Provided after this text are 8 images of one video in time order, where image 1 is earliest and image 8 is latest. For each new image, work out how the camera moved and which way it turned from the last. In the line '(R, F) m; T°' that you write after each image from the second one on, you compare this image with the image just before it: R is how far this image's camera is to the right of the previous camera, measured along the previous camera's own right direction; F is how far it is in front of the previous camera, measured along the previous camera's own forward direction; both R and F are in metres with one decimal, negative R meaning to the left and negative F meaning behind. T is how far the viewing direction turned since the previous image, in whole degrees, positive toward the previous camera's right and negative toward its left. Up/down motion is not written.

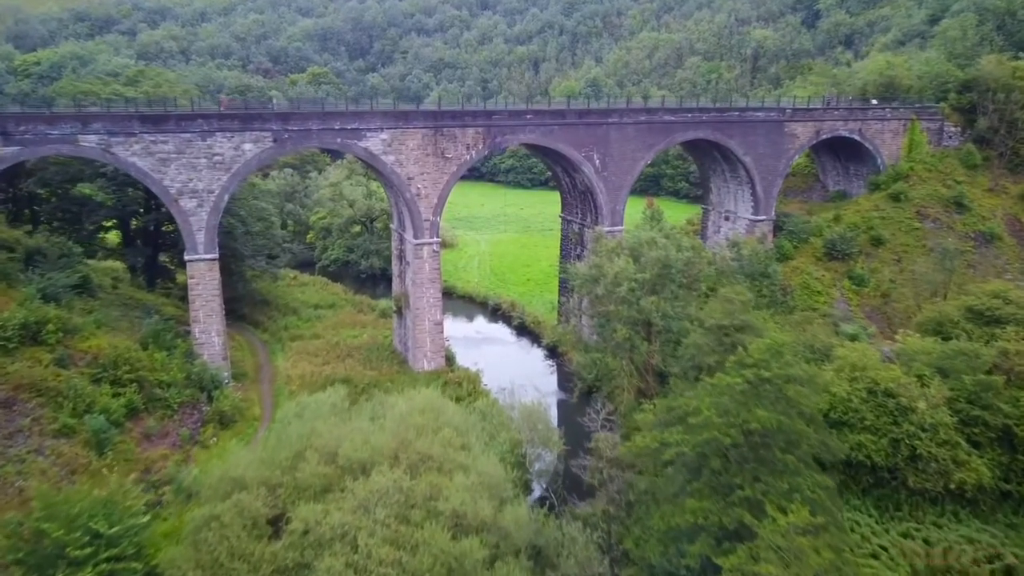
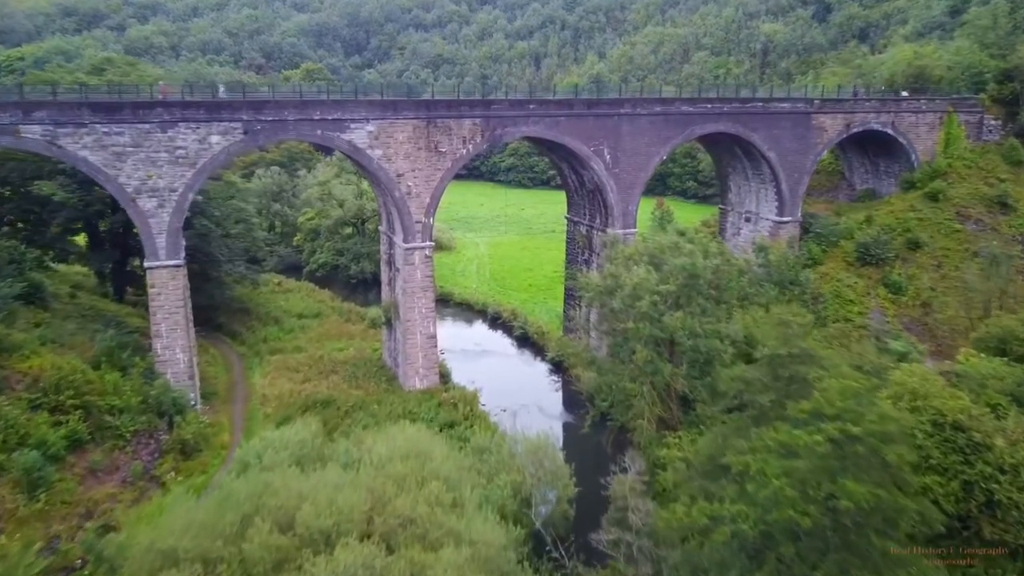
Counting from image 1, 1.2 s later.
(0.0, +2.1) m; 0°
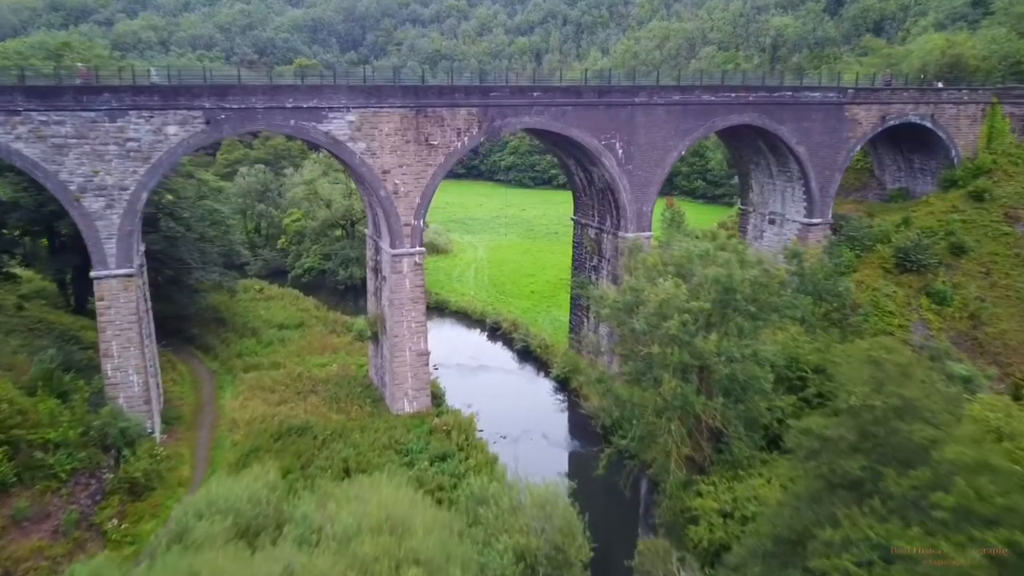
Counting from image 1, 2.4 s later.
(0.0, +2.1) m; 0°
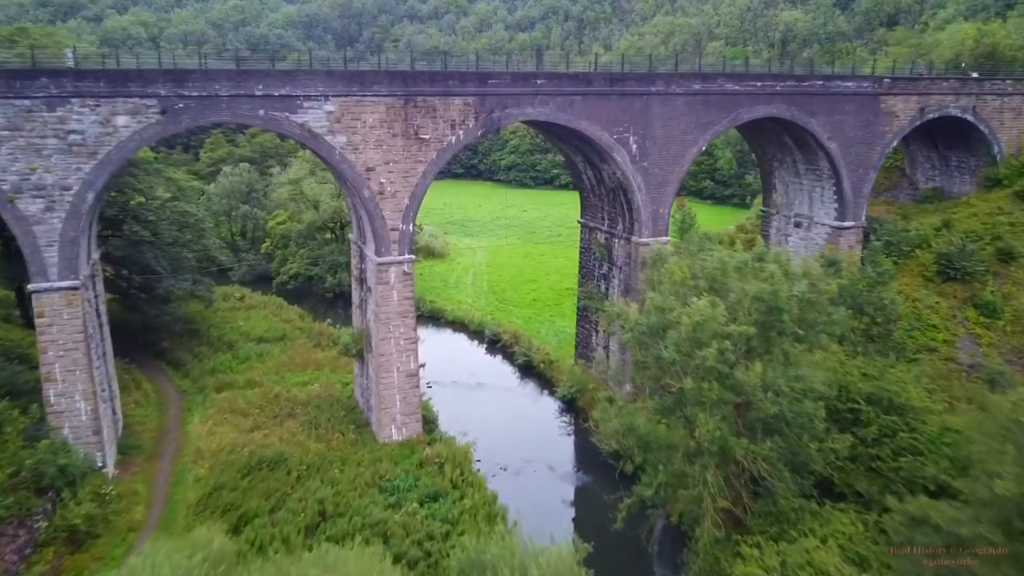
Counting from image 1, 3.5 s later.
(0.0, +1.8) m; 0°
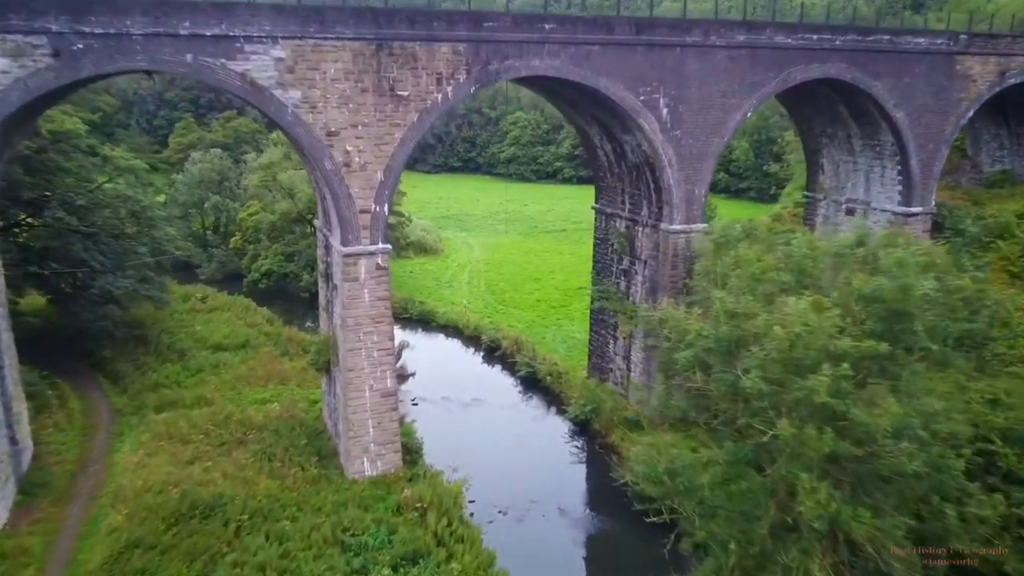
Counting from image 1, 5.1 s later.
(0.0, +2.9) m; 0°
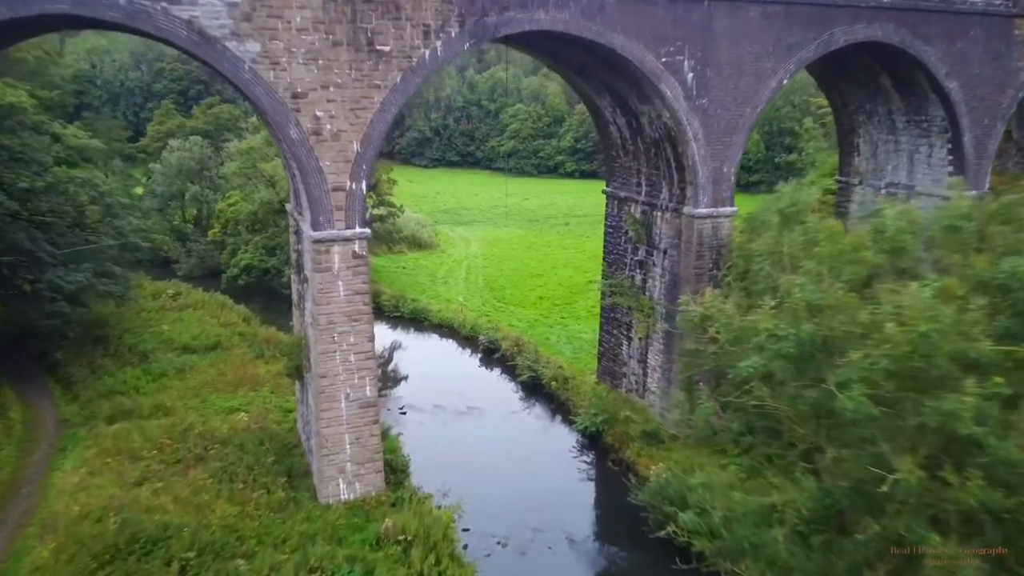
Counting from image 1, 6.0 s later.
(0.0, +1.7) m; 0°
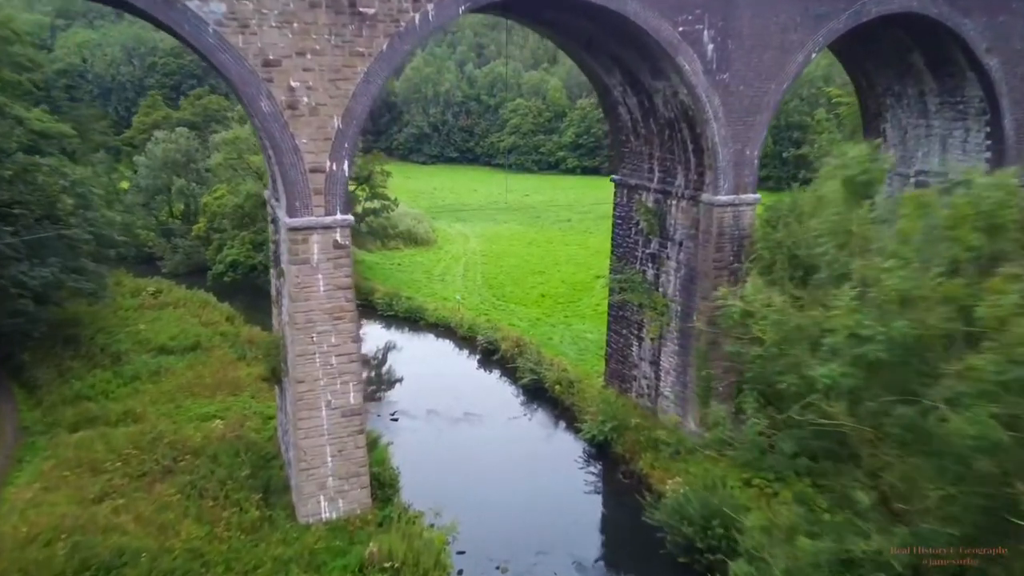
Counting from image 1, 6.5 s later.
(0.0, +1.0) m; 0°
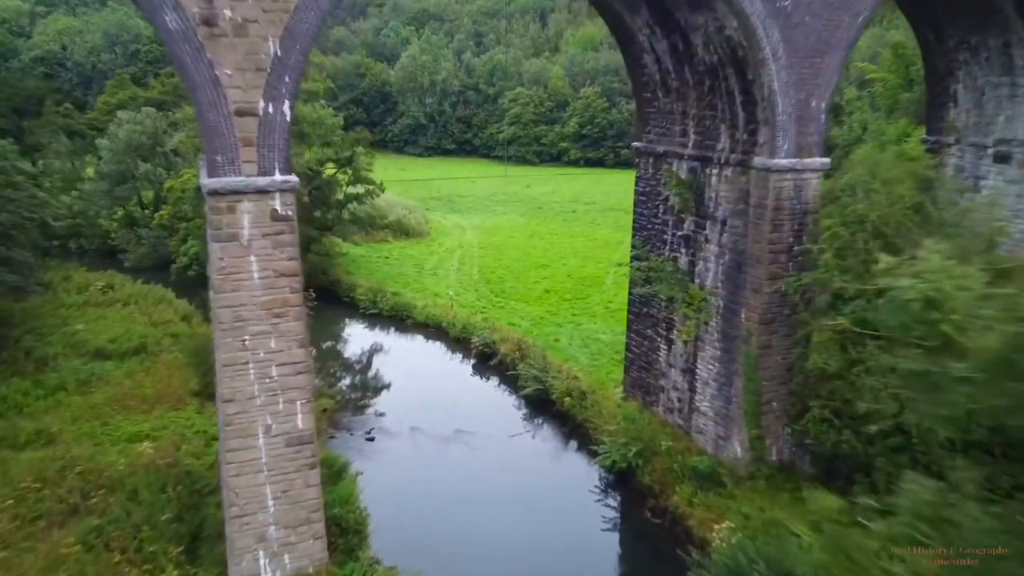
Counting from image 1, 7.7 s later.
(0.0, +2.2) m; 0°
